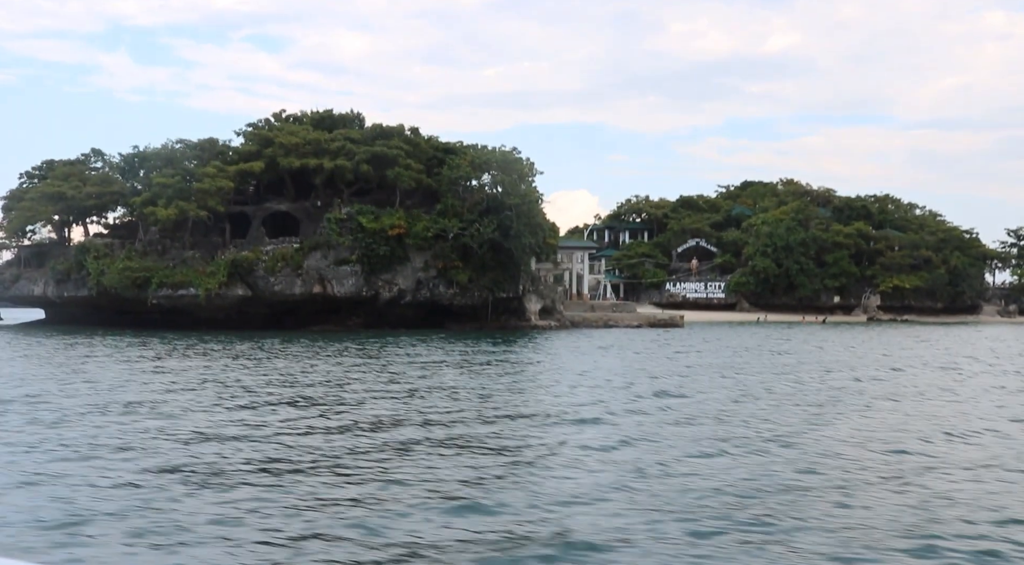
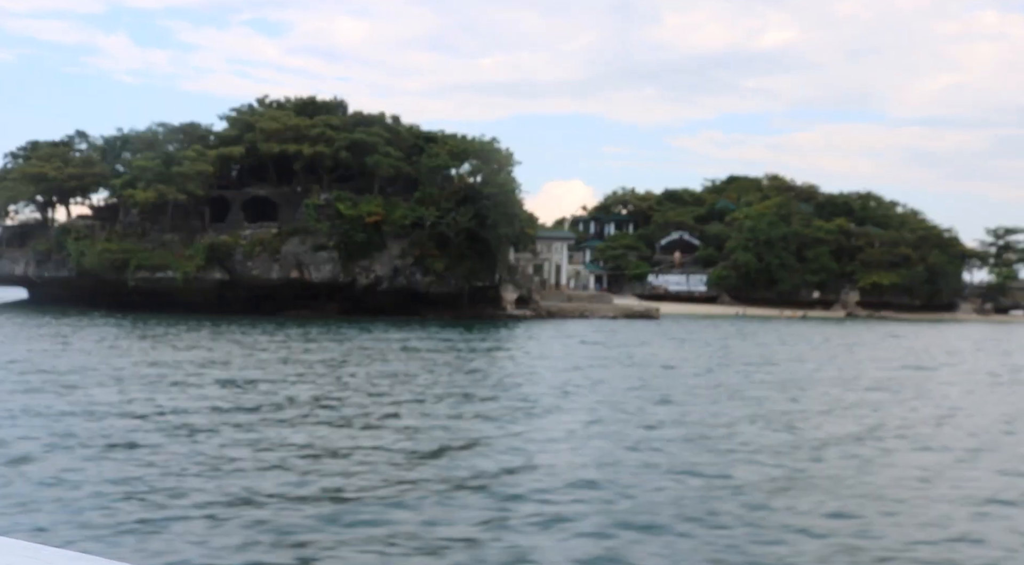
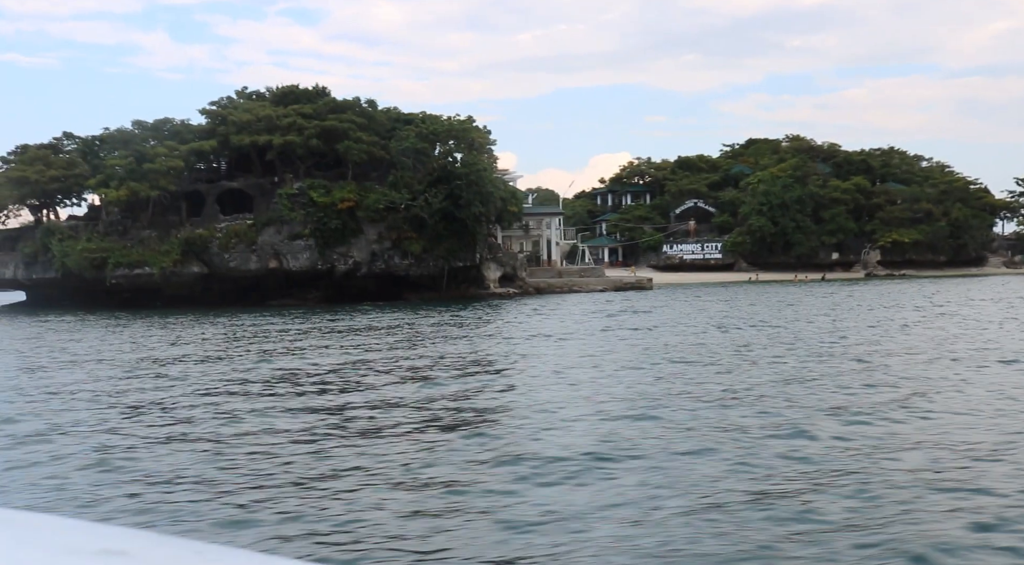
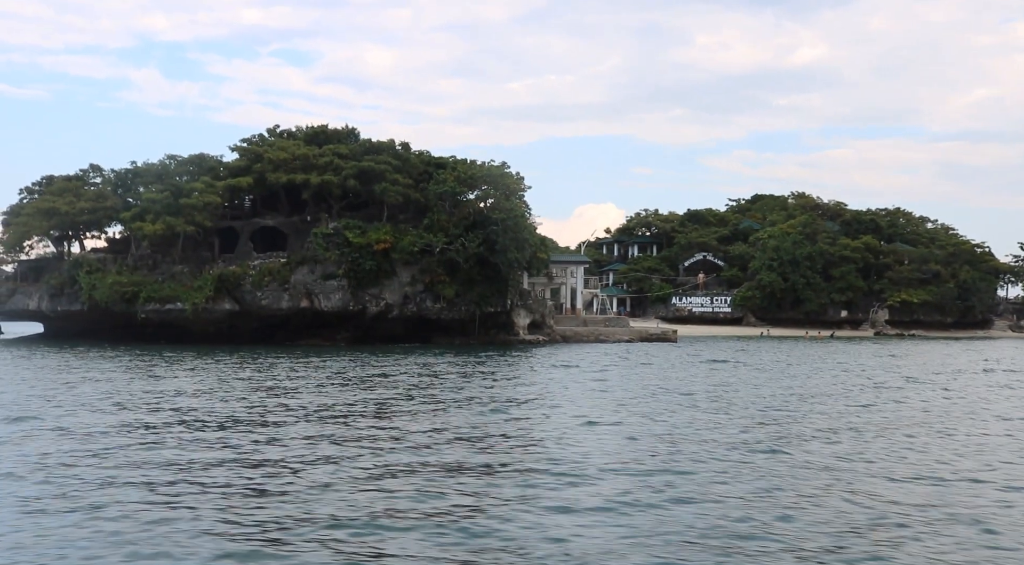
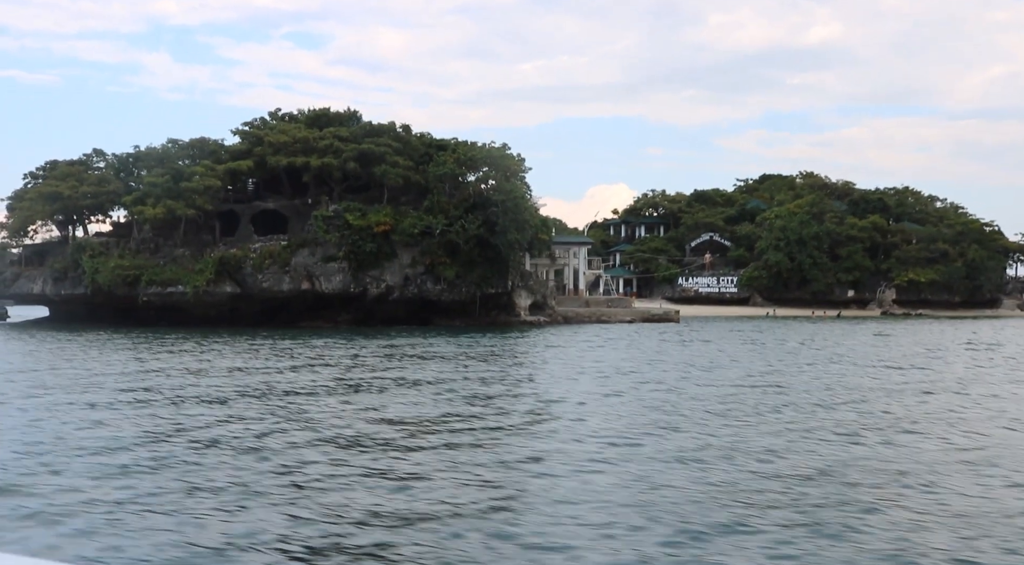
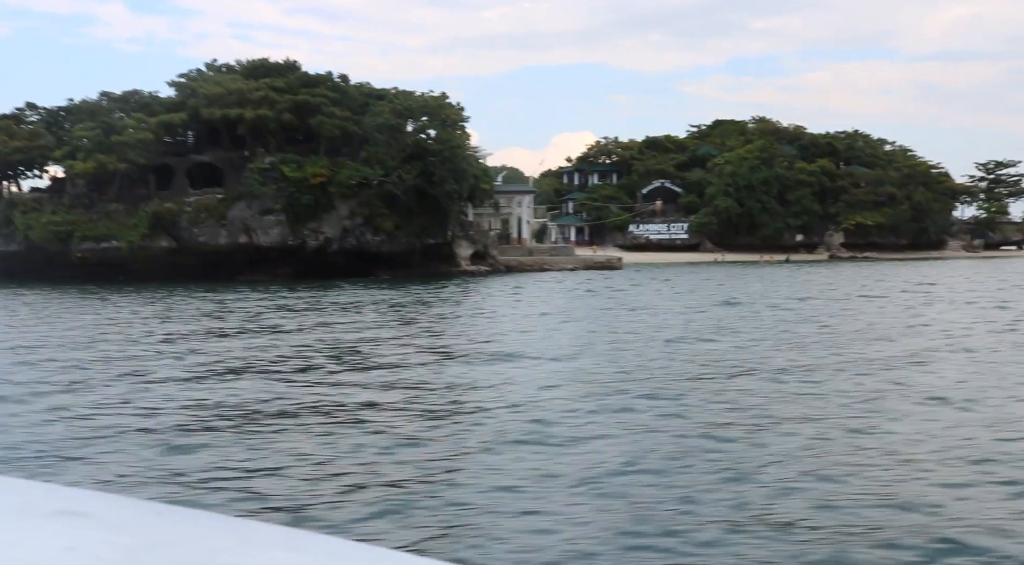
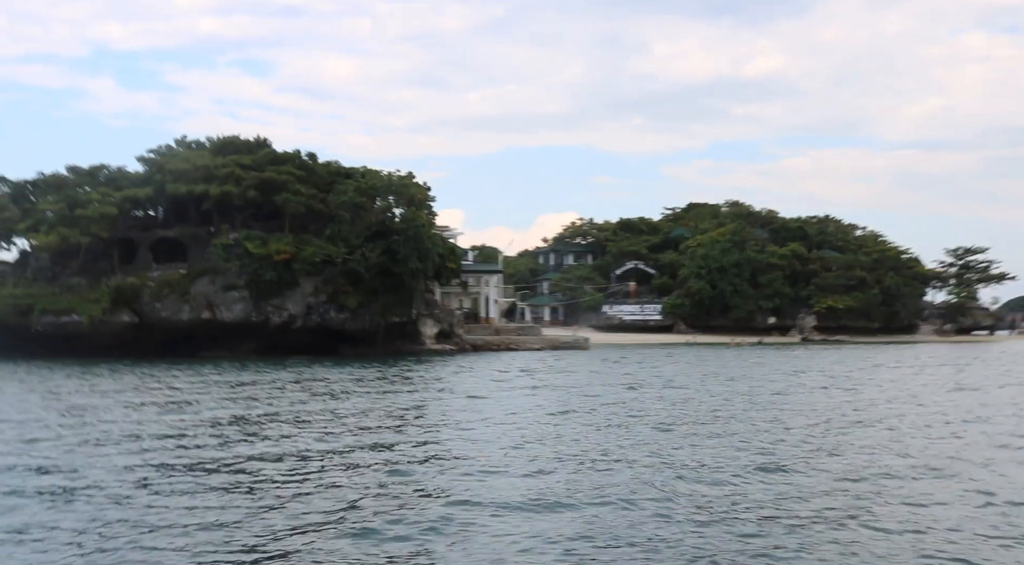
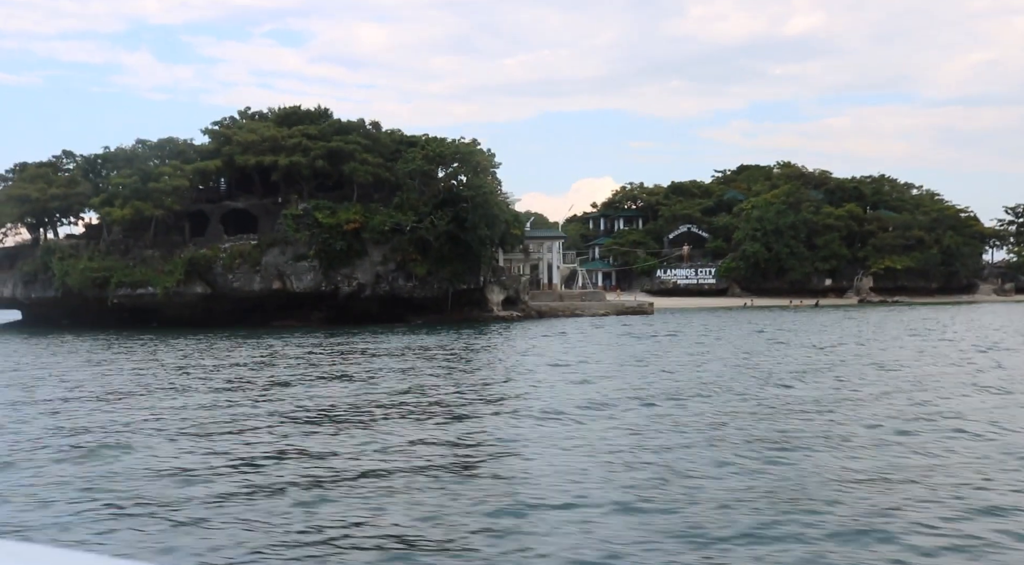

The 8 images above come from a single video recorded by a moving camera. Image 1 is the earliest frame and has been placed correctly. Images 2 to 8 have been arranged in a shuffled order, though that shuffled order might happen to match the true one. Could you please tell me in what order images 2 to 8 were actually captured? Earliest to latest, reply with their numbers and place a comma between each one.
2, 4, 5, 8, 6, 3, 7
